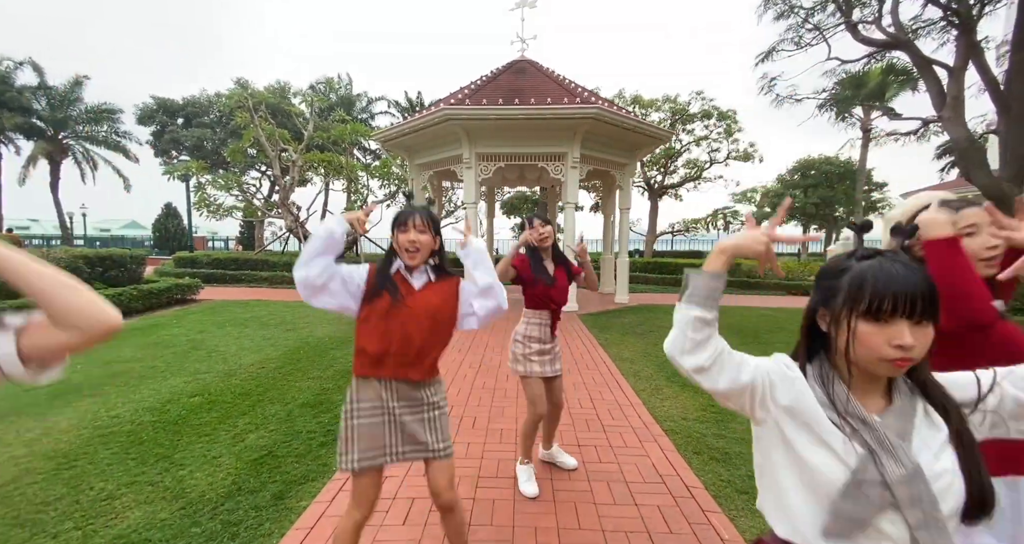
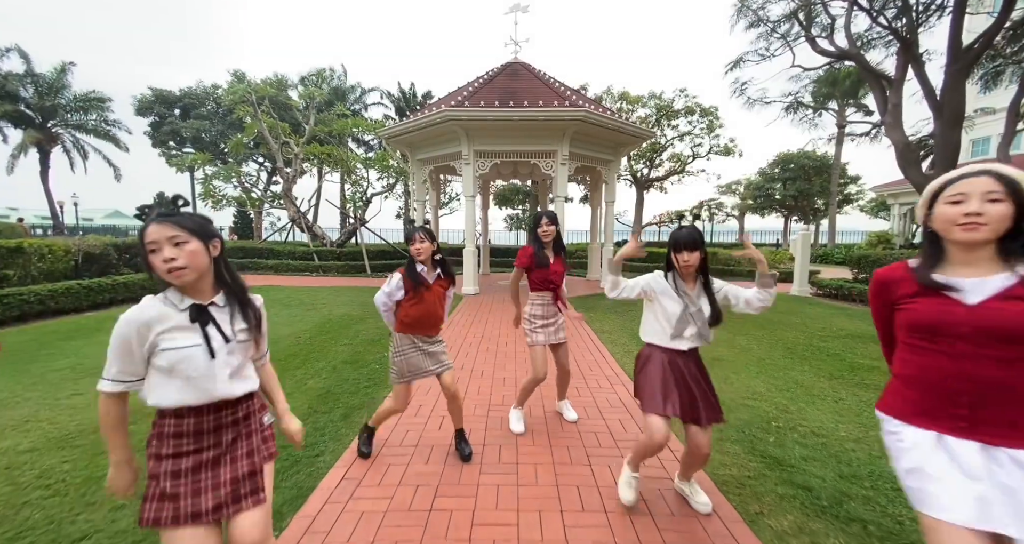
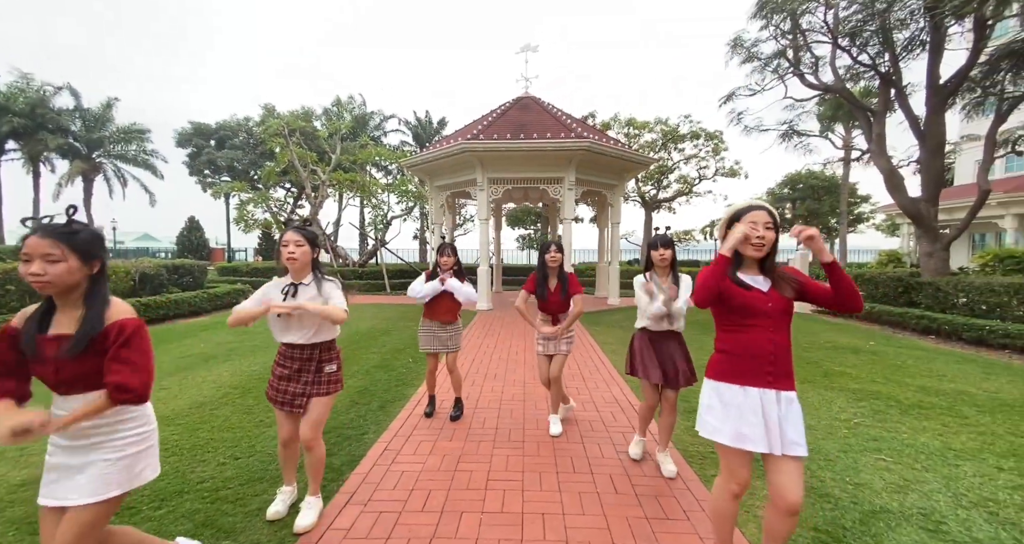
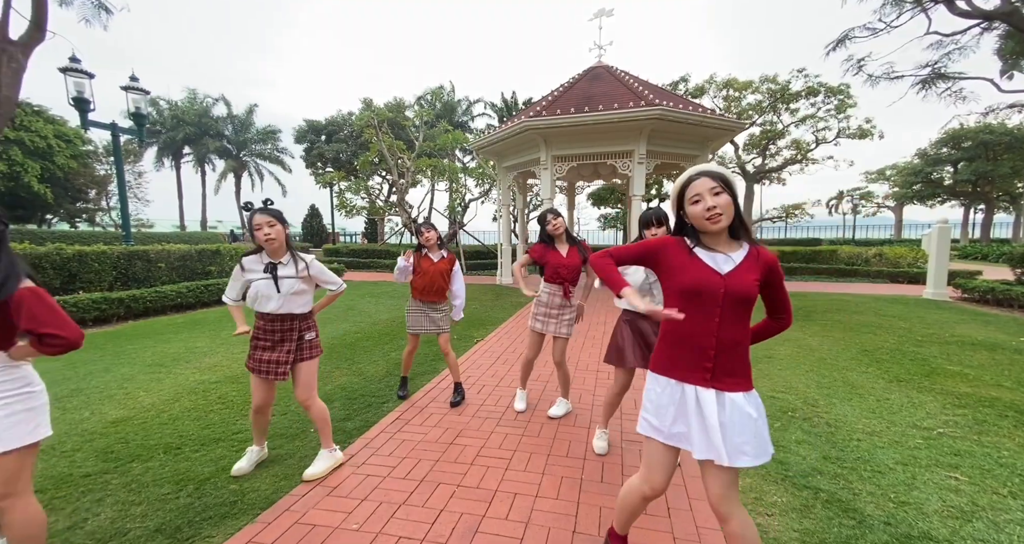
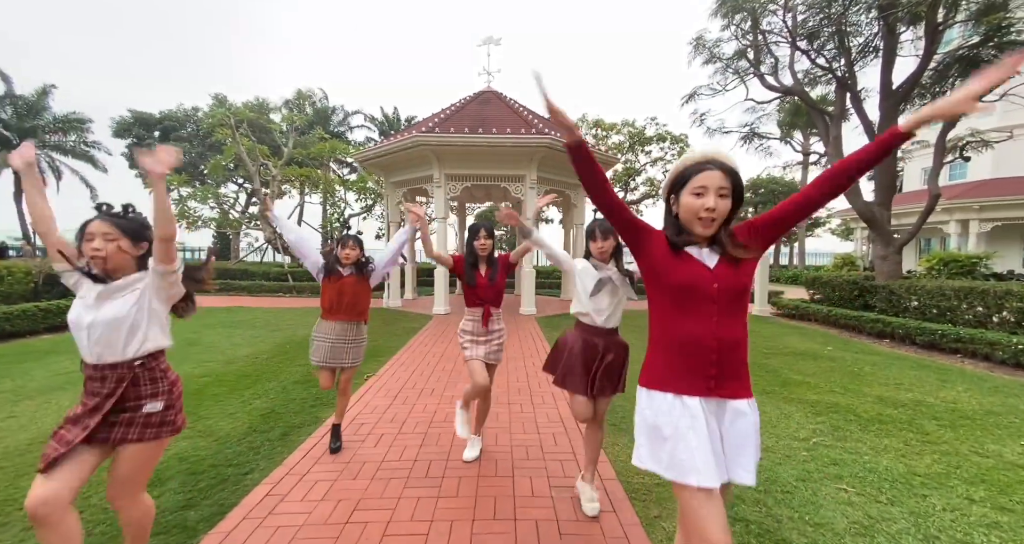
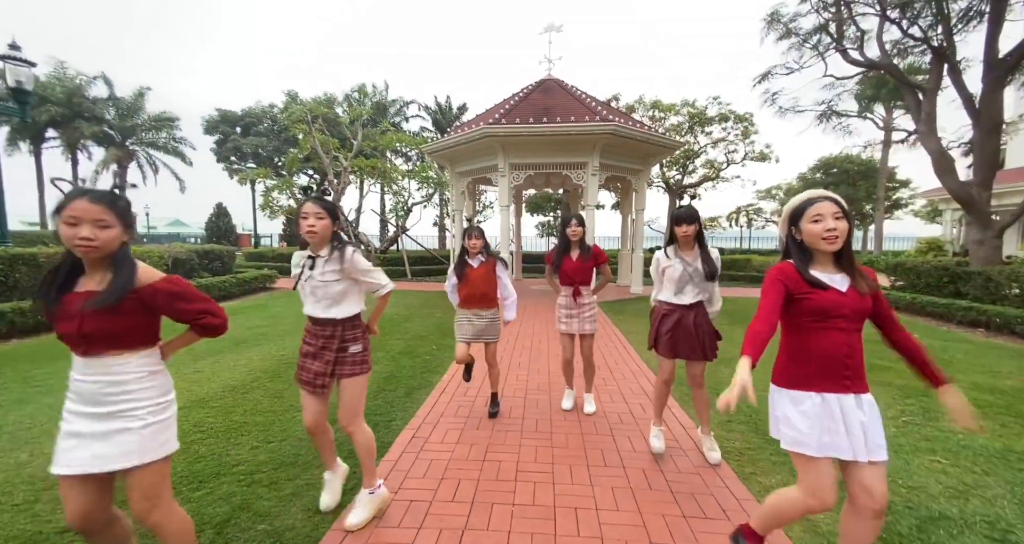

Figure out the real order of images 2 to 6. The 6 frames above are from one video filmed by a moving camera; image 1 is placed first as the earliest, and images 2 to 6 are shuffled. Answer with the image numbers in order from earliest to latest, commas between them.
2, 6, 3, 5, 4
